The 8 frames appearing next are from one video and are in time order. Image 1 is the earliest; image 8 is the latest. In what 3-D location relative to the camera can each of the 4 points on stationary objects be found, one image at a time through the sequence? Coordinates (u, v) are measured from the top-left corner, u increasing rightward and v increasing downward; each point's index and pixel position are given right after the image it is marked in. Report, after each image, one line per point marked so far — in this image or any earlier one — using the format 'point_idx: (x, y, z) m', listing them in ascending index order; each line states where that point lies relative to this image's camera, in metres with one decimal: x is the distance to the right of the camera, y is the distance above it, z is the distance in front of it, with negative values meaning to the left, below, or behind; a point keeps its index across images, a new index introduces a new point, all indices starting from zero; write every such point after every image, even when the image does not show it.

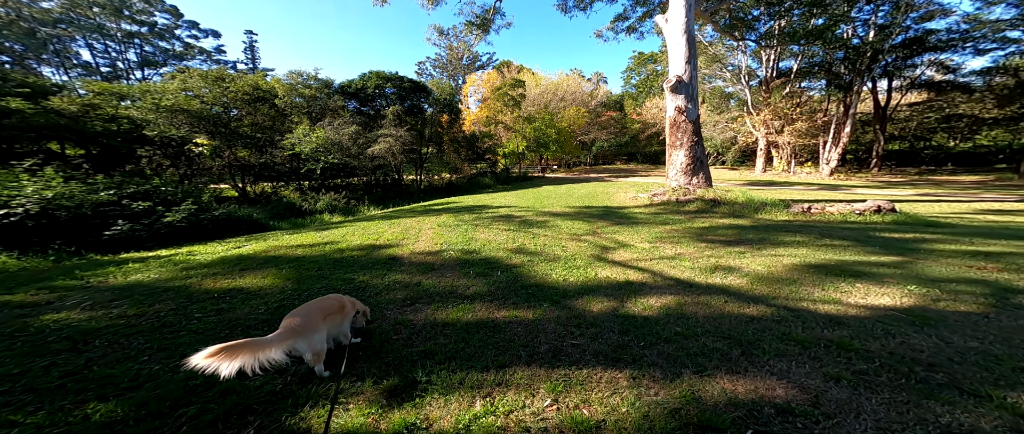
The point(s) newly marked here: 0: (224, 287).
0: (-3.0, -0.7, +3.6) m
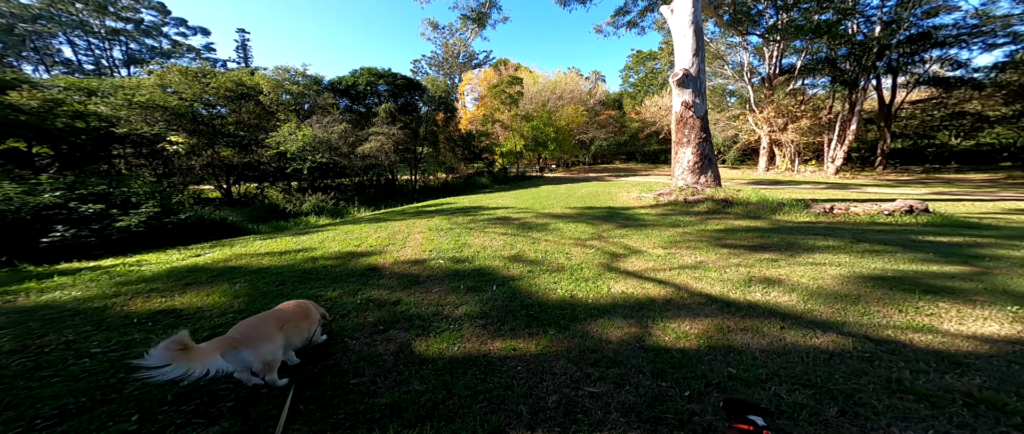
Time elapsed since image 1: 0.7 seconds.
0: (-3.1, -0.8, +2.9) m
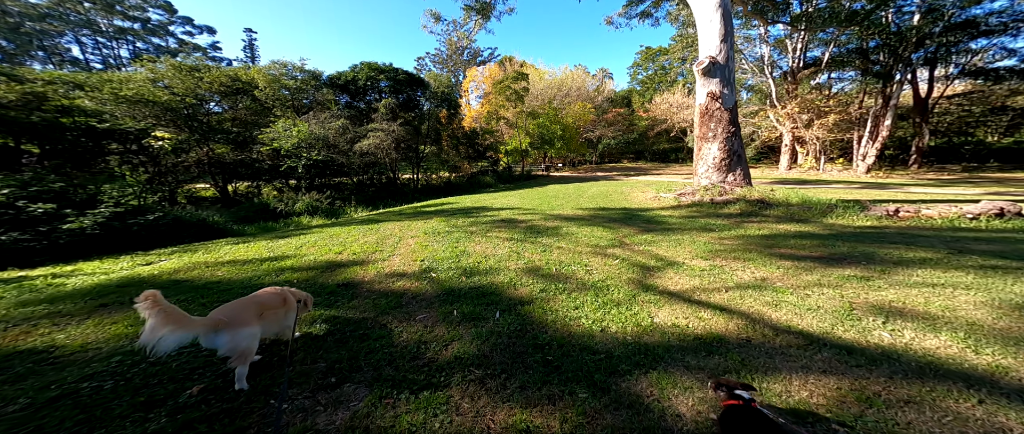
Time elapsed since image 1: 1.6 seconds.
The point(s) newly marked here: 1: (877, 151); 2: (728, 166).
0: (-3.0, -0.8, +2.1) m
1: (+17.3, +3.2, +16.3) m
2: (+5.4, +1.2, +8.7) m
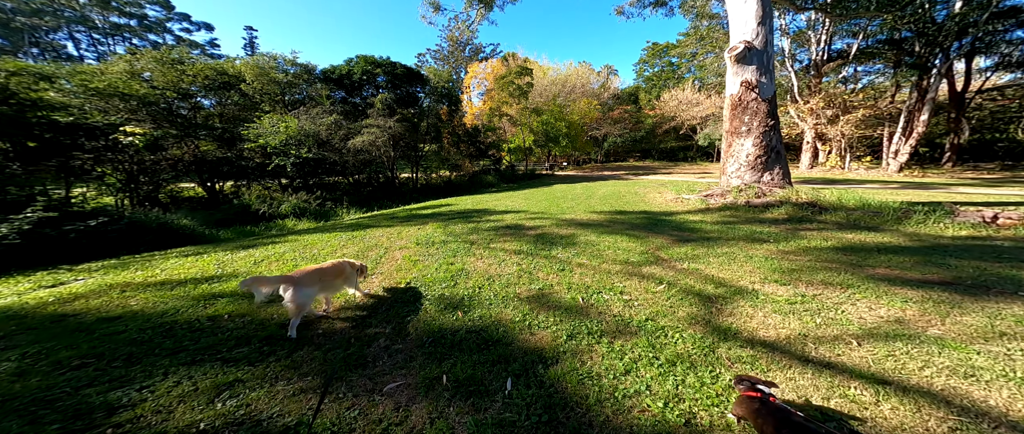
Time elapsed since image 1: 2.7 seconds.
0: (-2.9, -0.9, +1.1) m
1: (+17.5, +3.1, +15.2) m
2: (+5.5, +1.1, +7.6) m
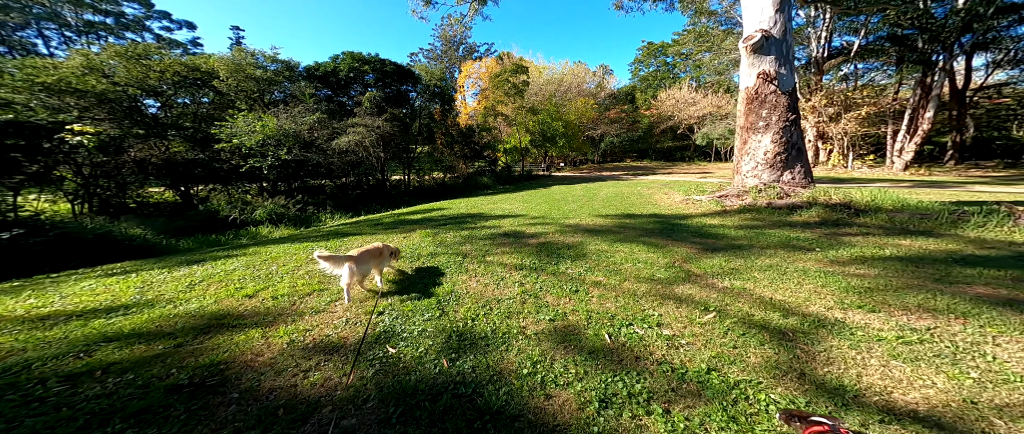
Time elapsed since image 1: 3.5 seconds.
0: (-2.8, -1.0, +0.3) m
1: (+17.3, +3.0, +14.8) m
2: (+5.5, +1.1, +7.0) m
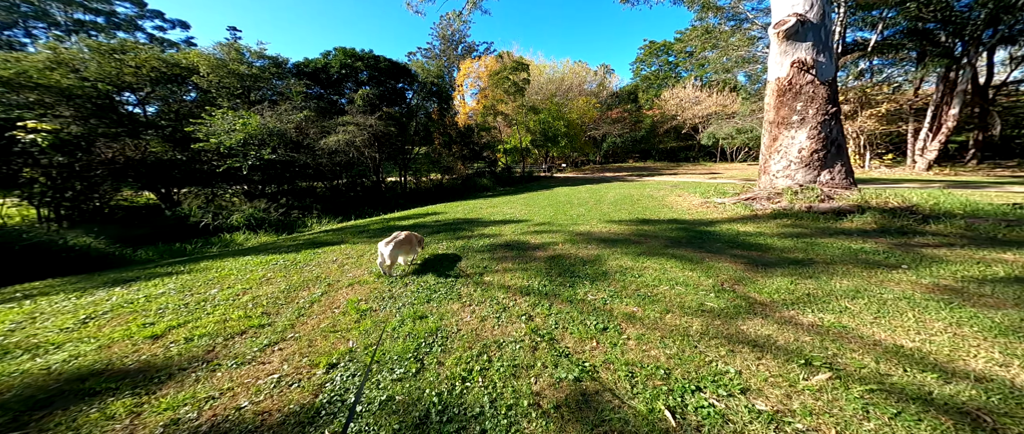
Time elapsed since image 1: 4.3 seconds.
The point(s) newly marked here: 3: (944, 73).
0: (-2.8, -1.0, -0.5) m
1: (+17.3, +2.9, +14.0) m
2: (+5.5, +1.0, +6.2) m
3: (+17.4, +5.9, +14.0) m
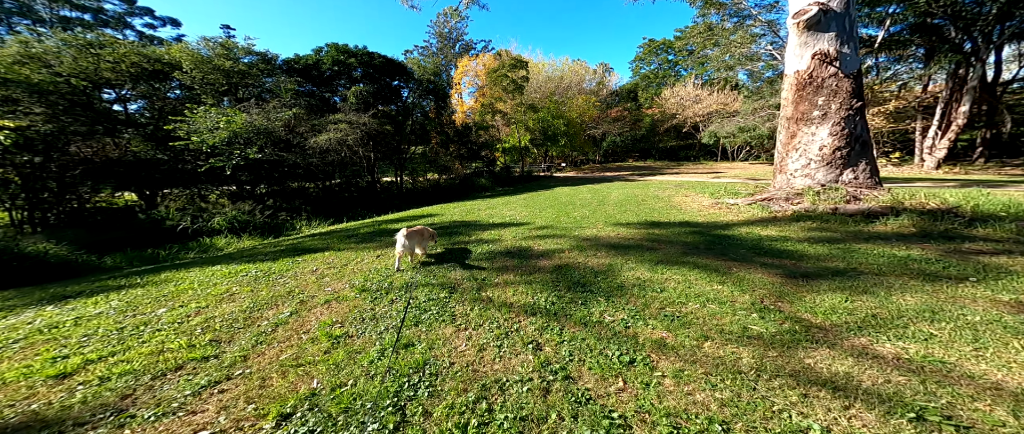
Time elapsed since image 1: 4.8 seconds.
0: (-2.7, -1.1, -1.0) m
1: (+17.2, +2.9, +13.7) m
2: (+5.5, +1.0, +5.7) m
3: (+17.4, +5.9, +13.6) m
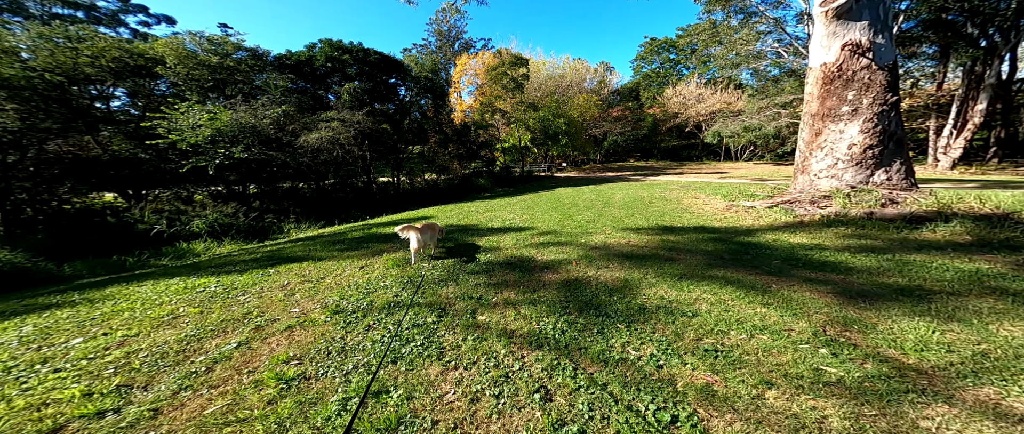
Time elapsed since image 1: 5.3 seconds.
0: (-2.7, -1.2, -1.5) m
1: (+17.2, +2.9, +13.2) m
2: (+5.5, +0.9, +5.2) m
3: (+17.4, +5.8, +13.2) m
